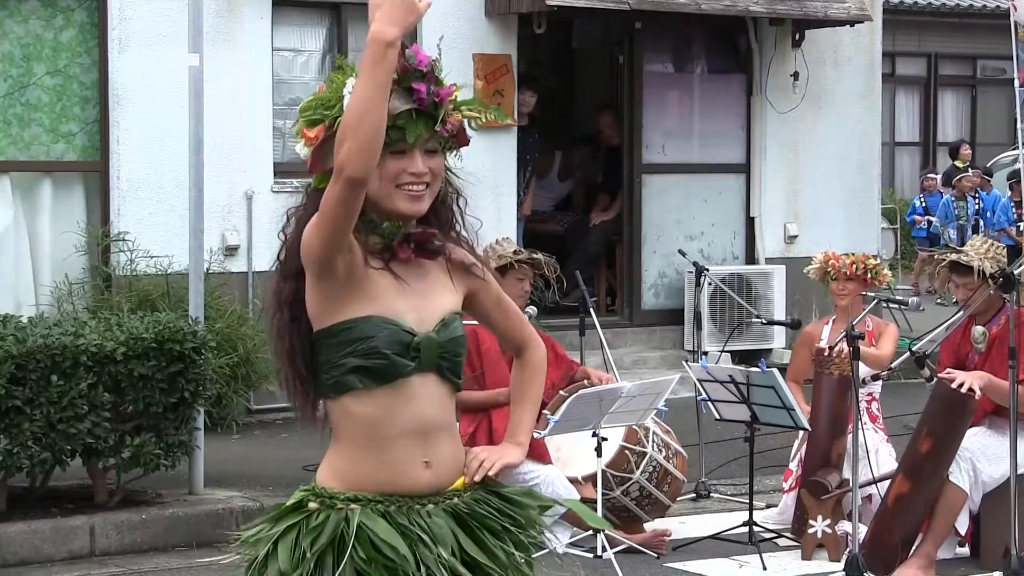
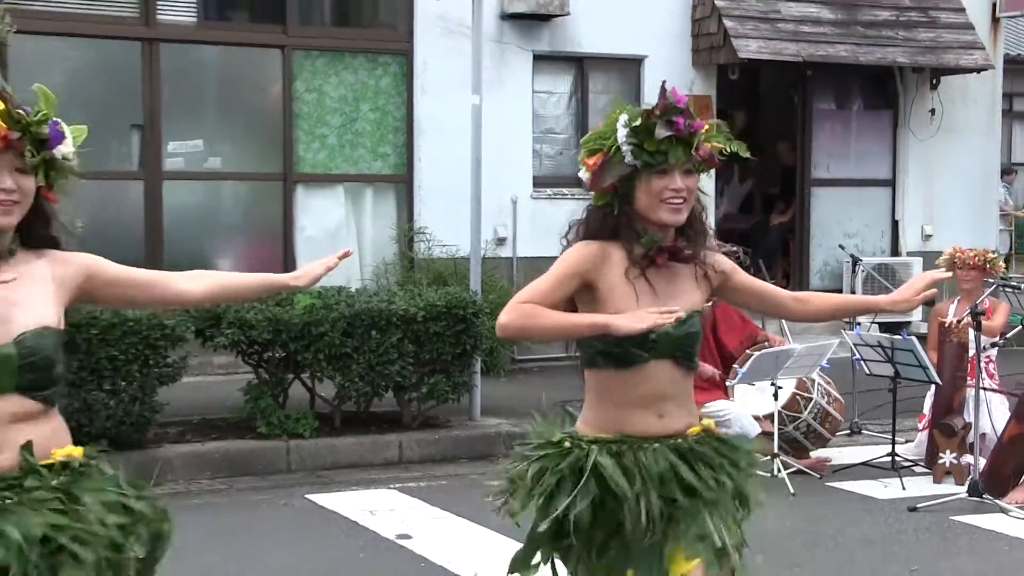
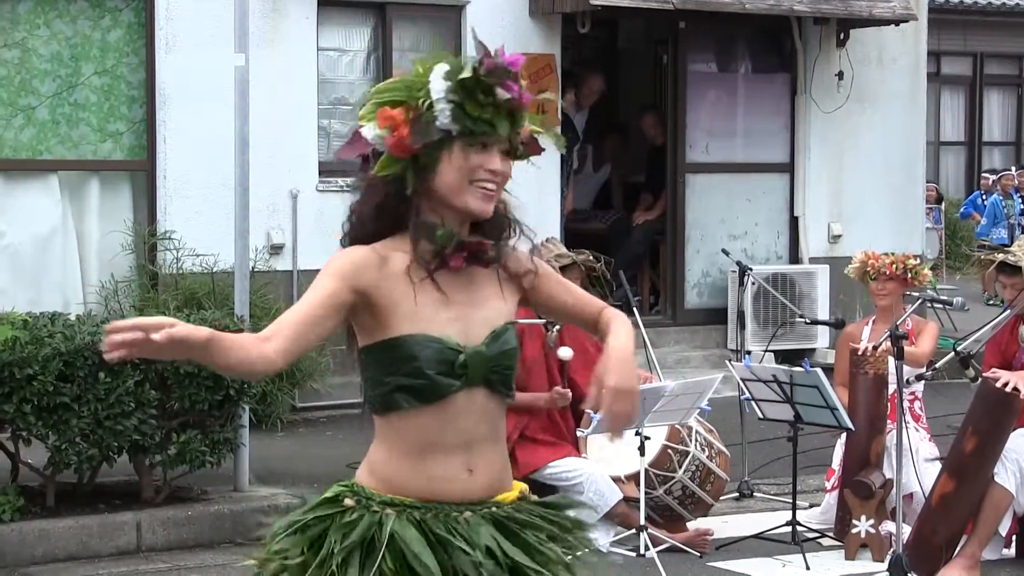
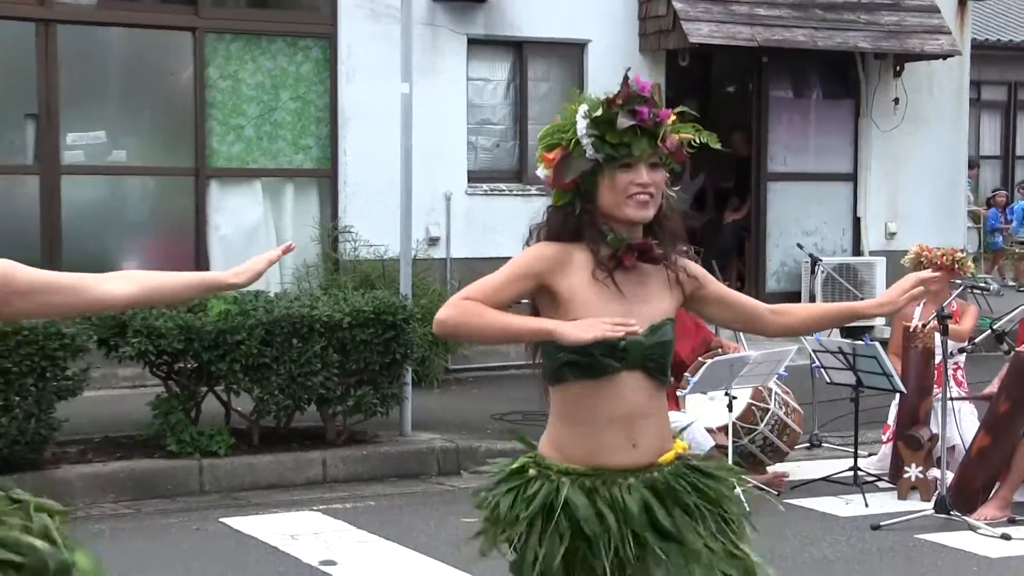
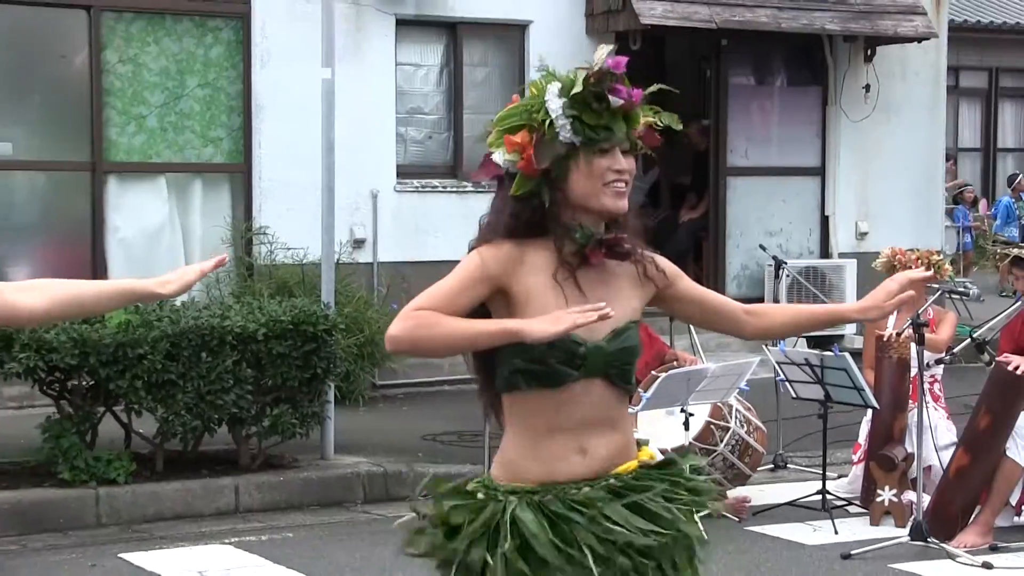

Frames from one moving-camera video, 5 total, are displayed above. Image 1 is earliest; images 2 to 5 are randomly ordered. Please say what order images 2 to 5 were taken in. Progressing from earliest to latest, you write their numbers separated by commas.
3, 5, 4, 2
